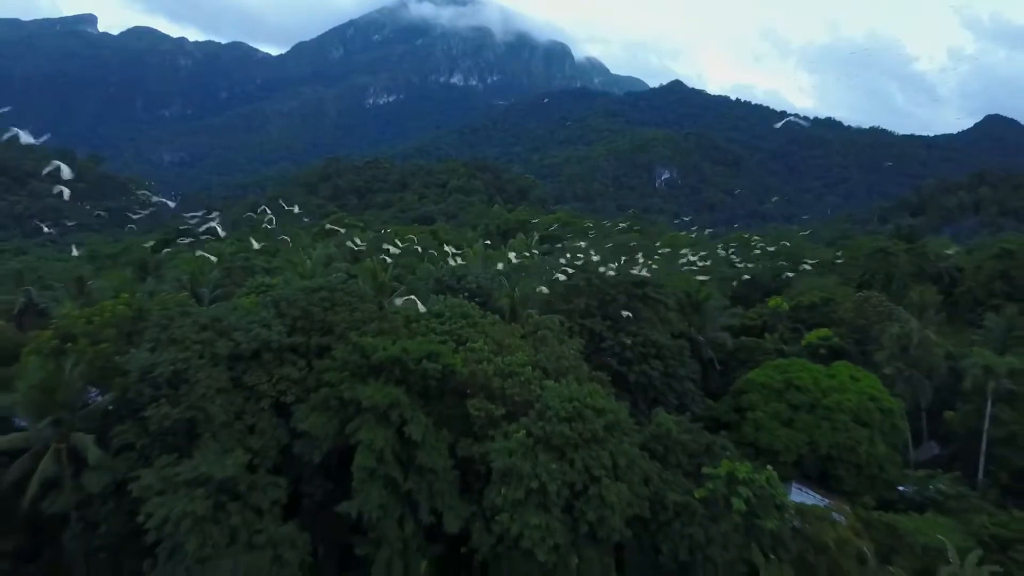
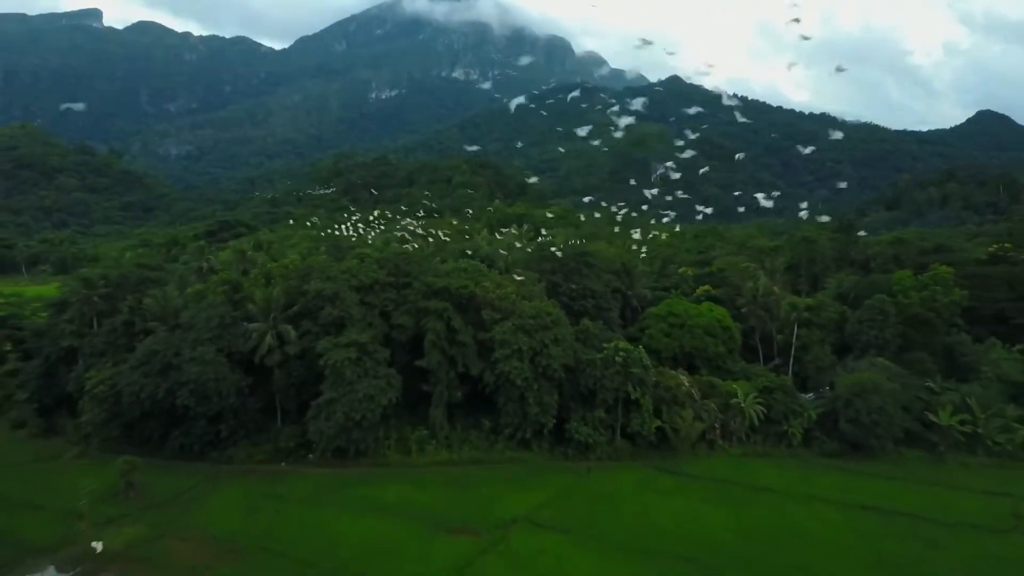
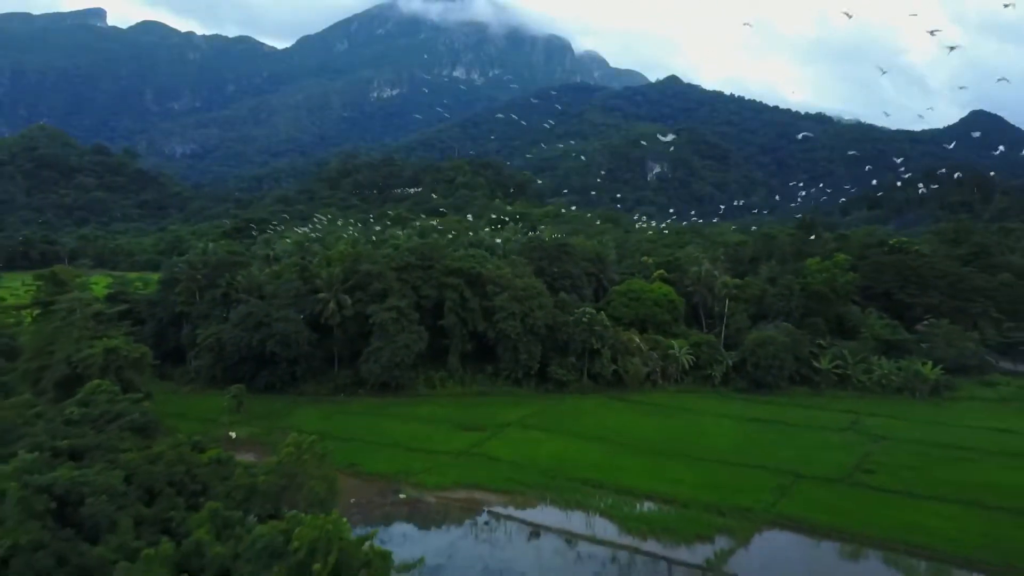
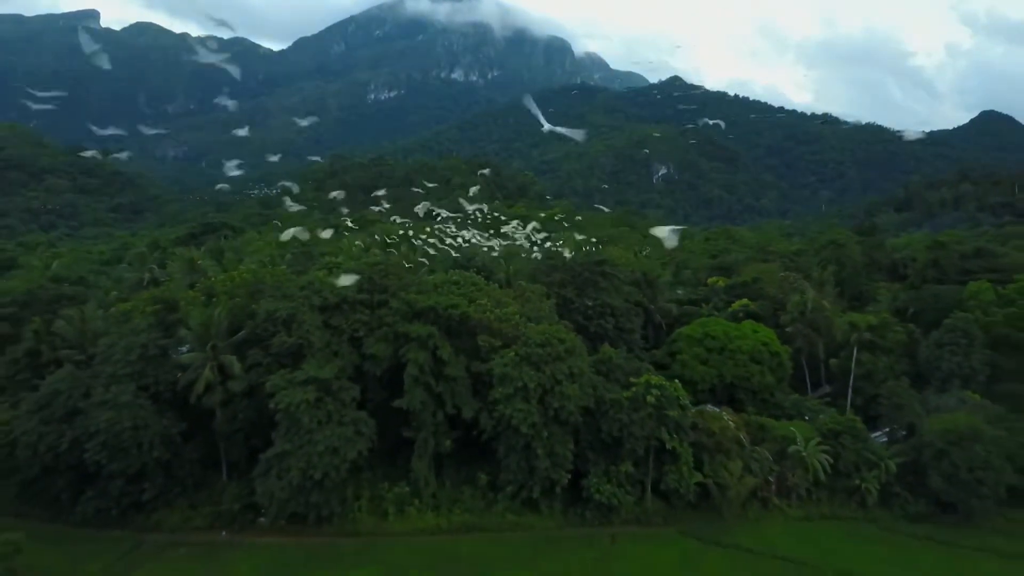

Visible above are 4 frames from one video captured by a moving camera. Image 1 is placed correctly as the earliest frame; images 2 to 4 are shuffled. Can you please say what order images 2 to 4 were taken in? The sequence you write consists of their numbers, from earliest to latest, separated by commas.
4, 2, 3
